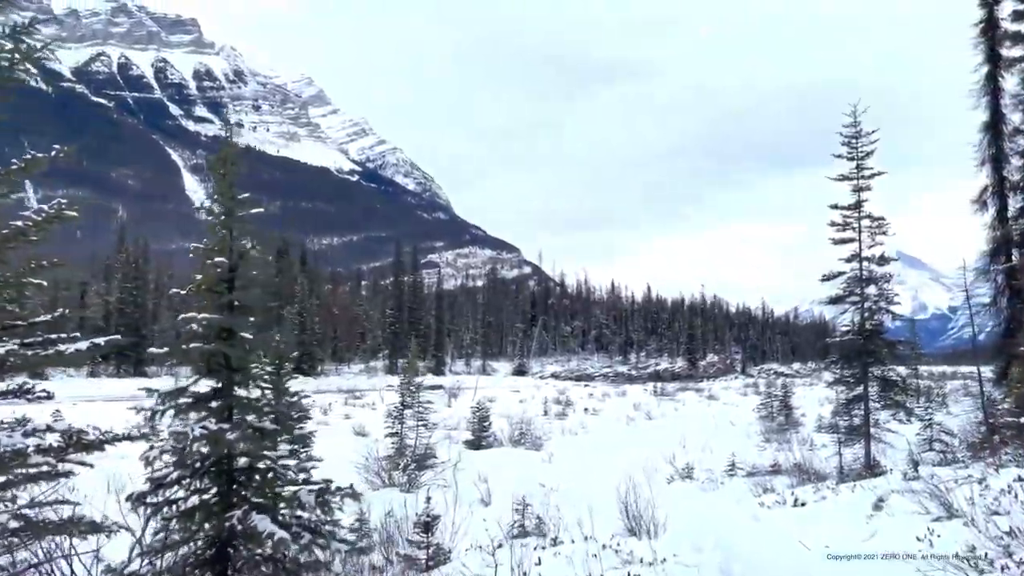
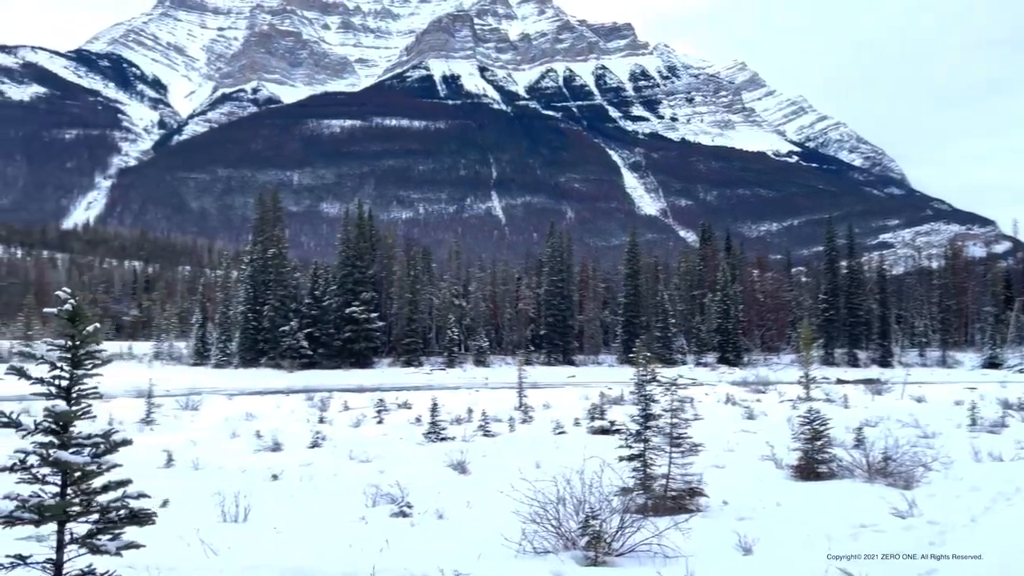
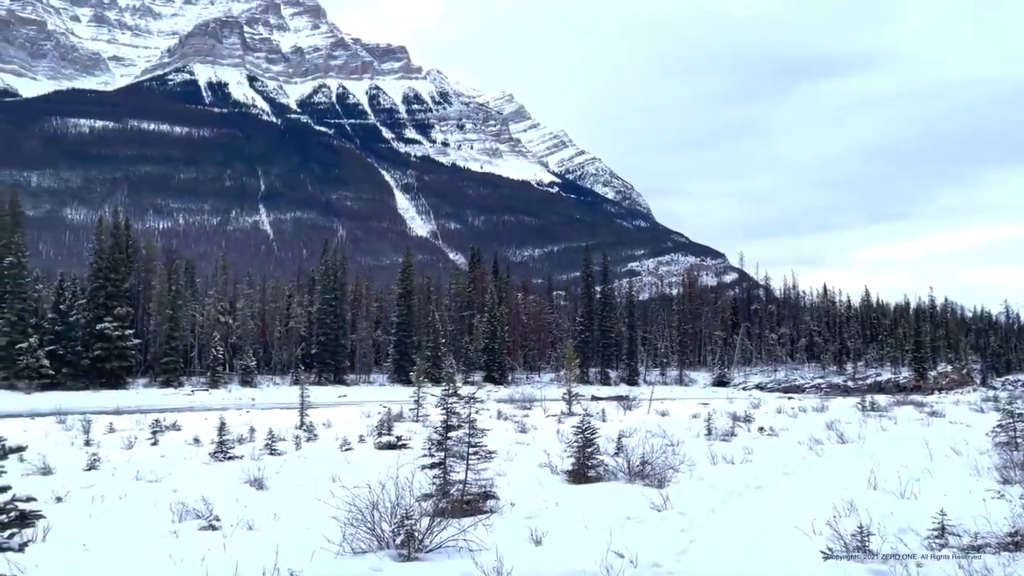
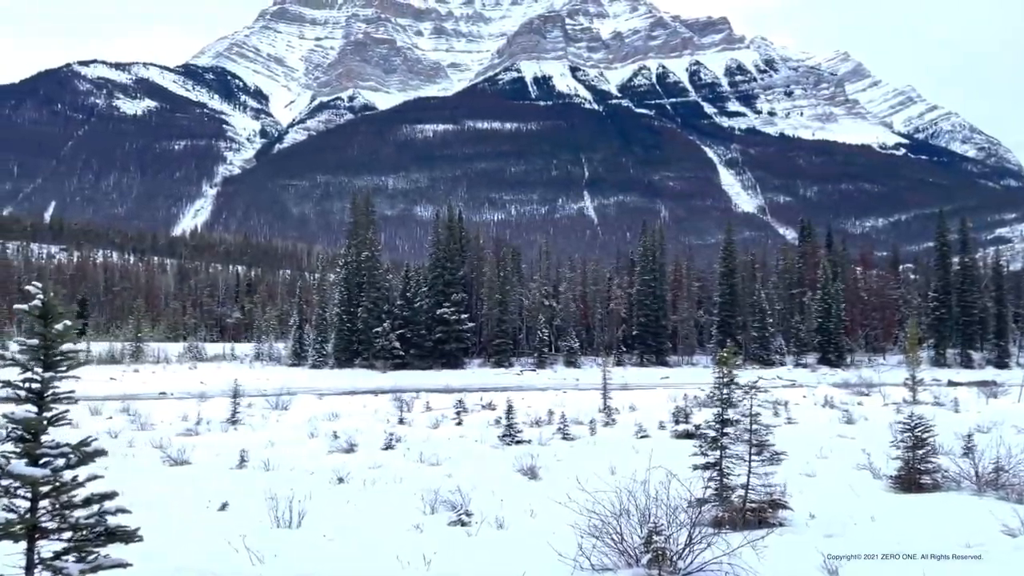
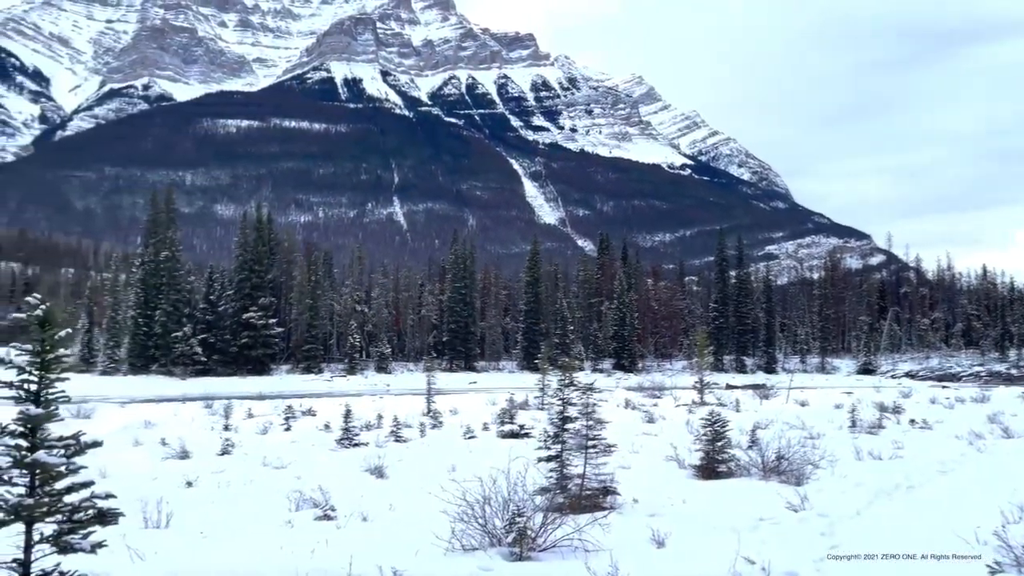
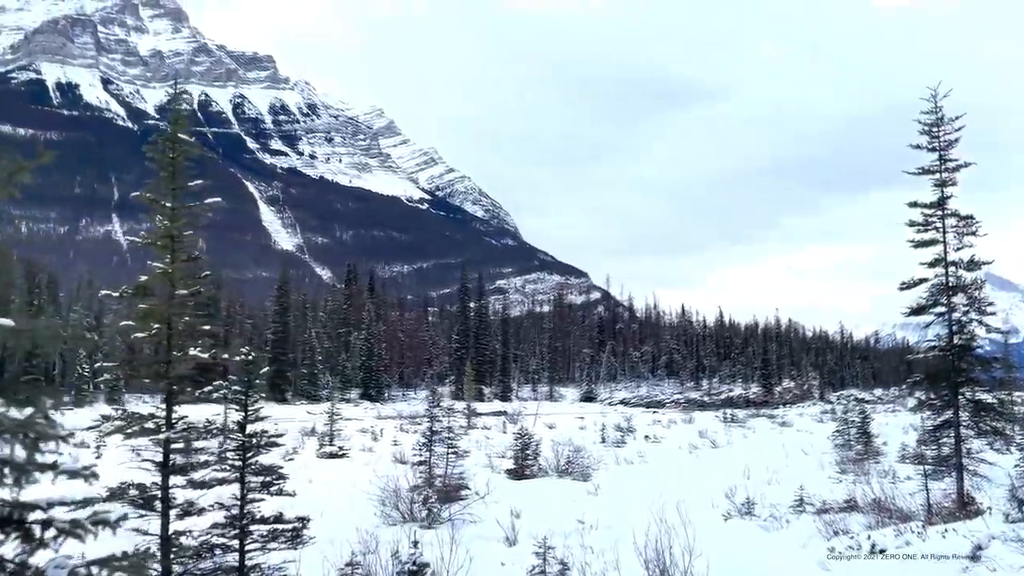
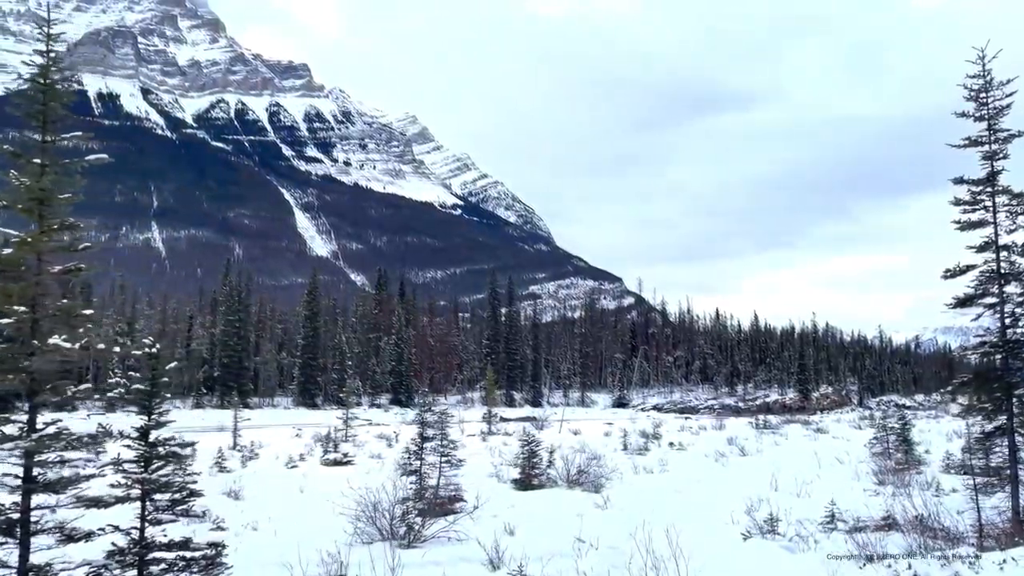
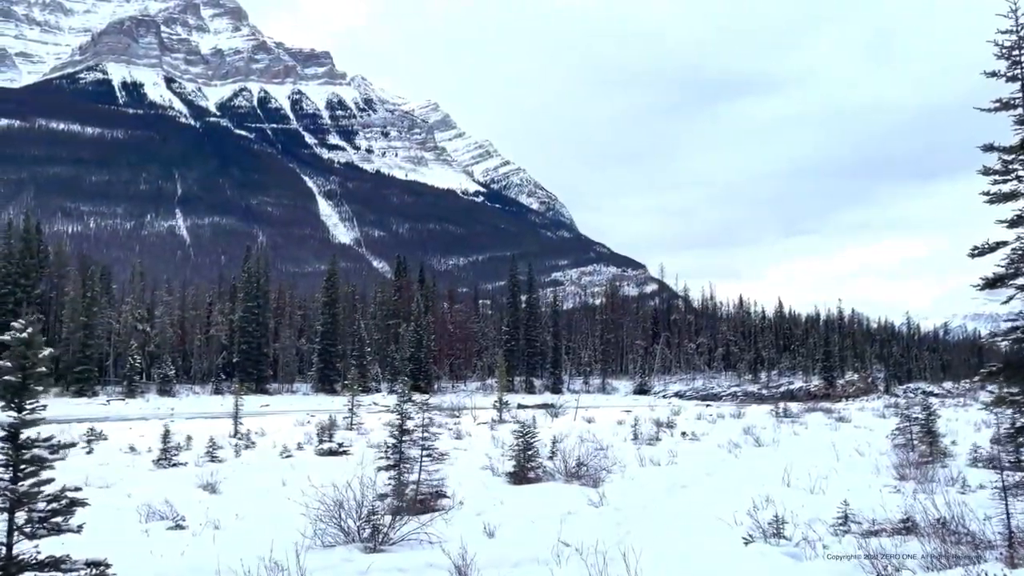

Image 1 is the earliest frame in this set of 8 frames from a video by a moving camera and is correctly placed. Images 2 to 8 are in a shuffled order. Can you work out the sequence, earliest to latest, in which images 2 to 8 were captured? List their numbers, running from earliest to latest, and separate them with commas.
6, 7, 8, 3, 5, 2, 4
